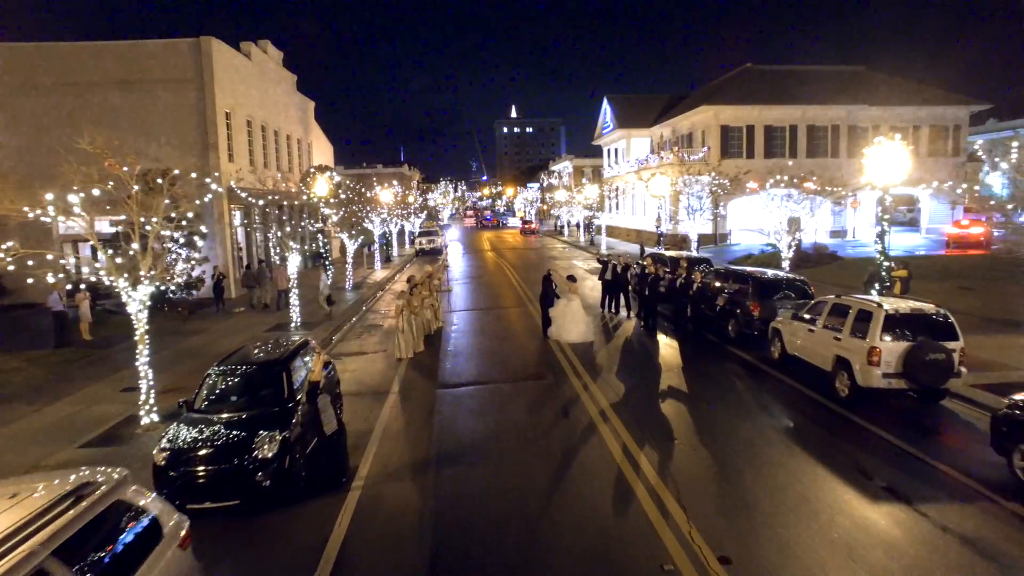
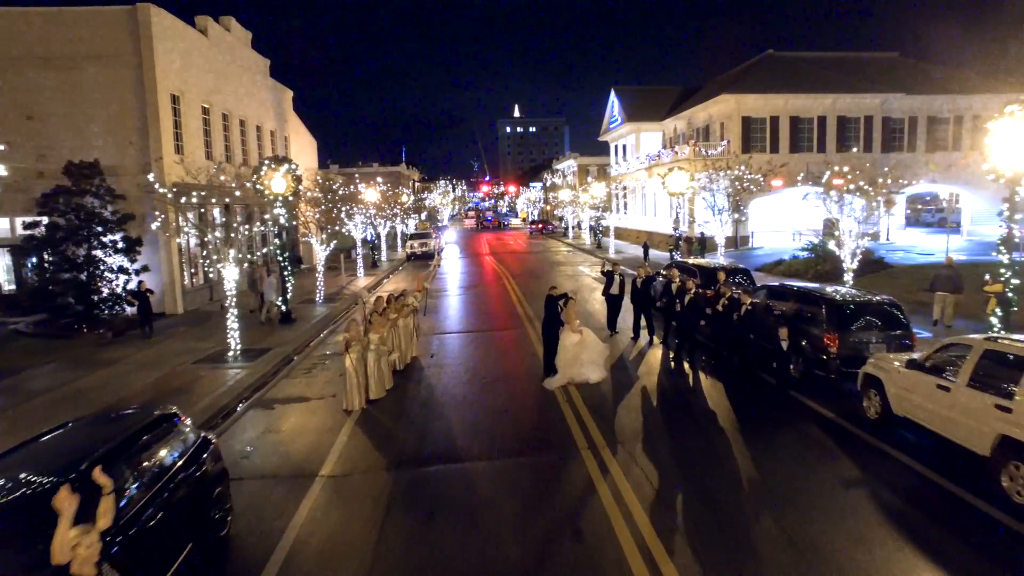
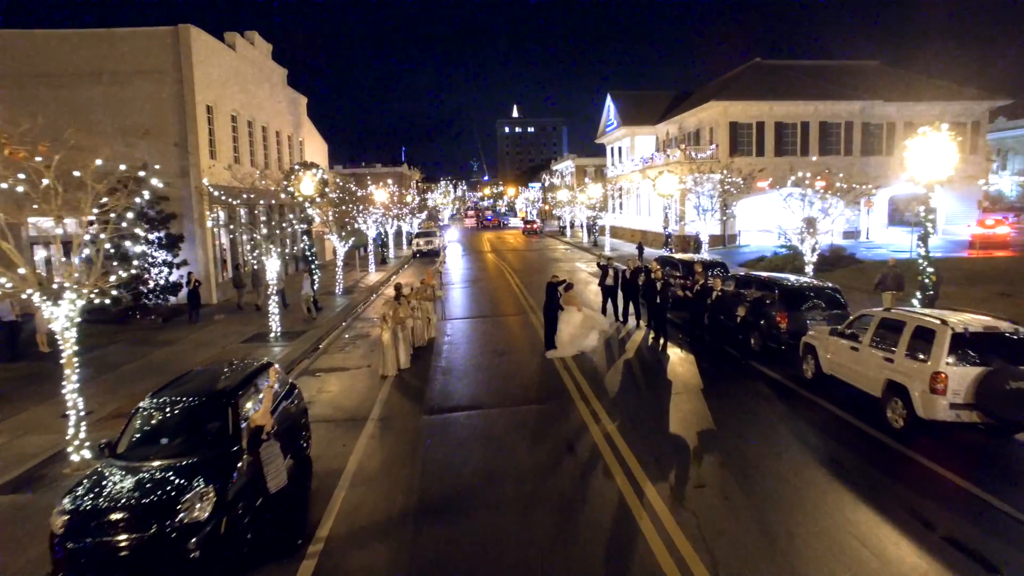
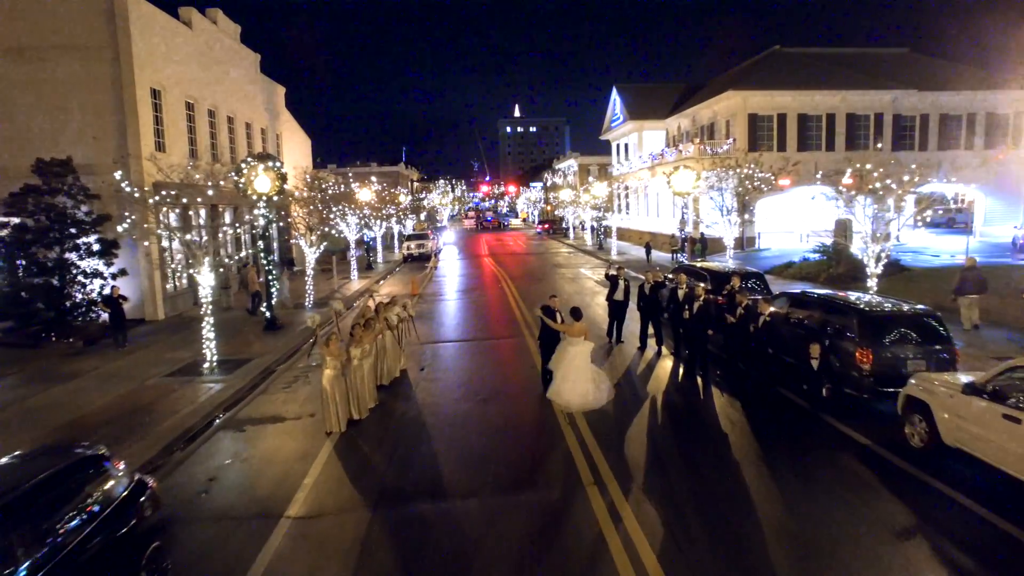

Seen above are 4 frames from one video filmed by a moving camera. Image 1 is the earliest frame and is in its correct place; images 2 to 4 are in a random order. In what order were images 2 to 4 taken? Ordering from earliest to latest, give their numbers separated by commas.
3, 2, 4
